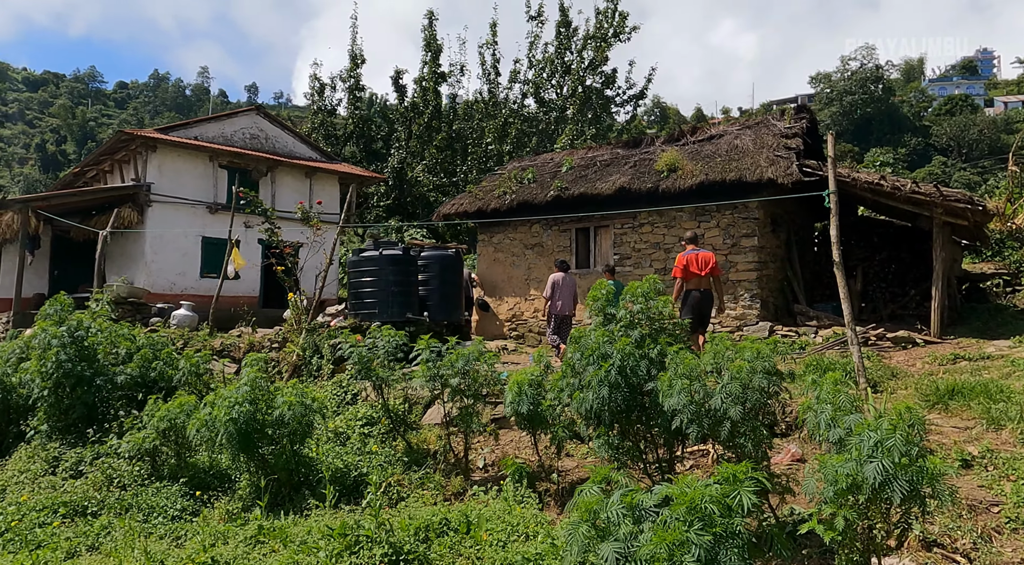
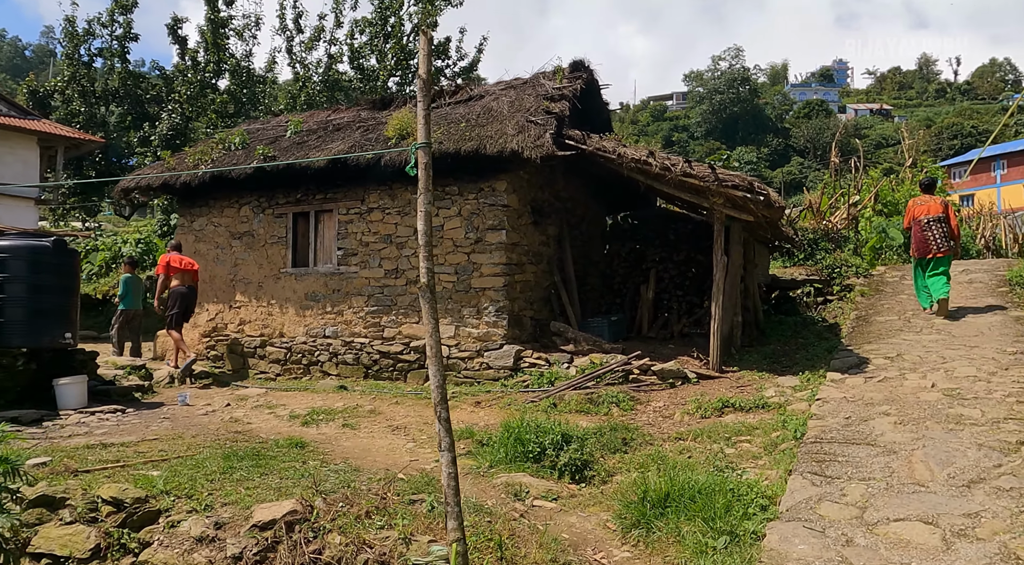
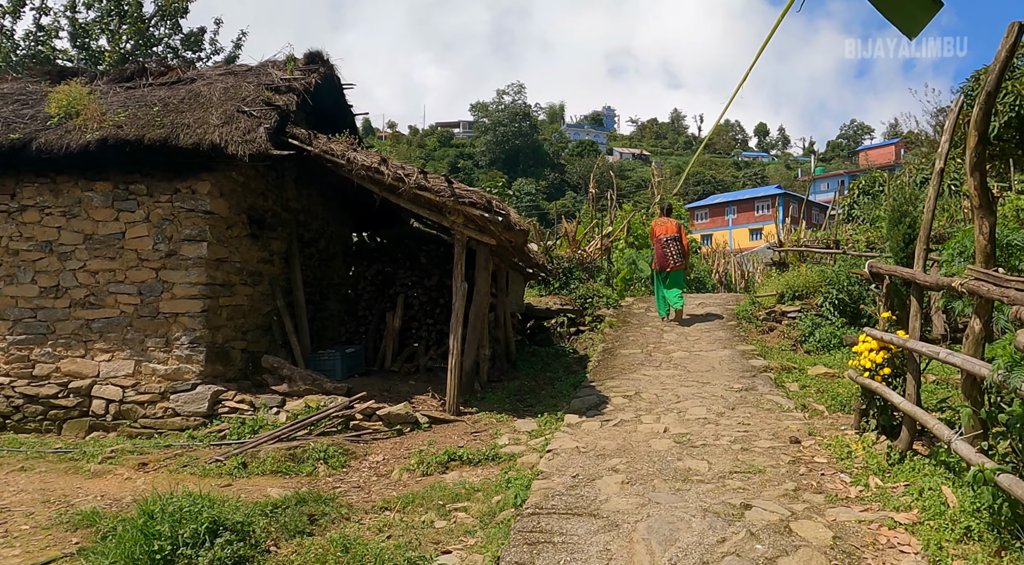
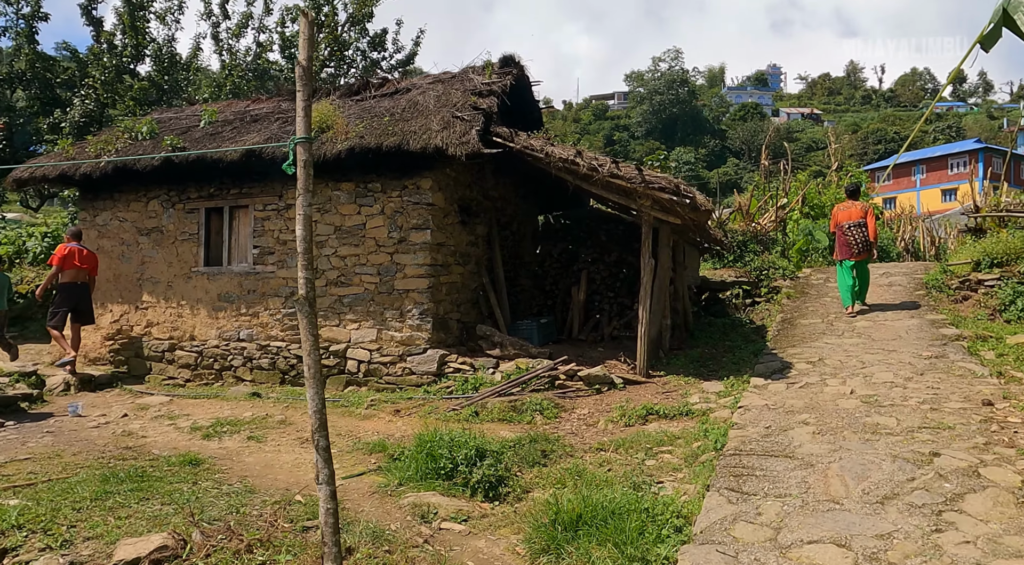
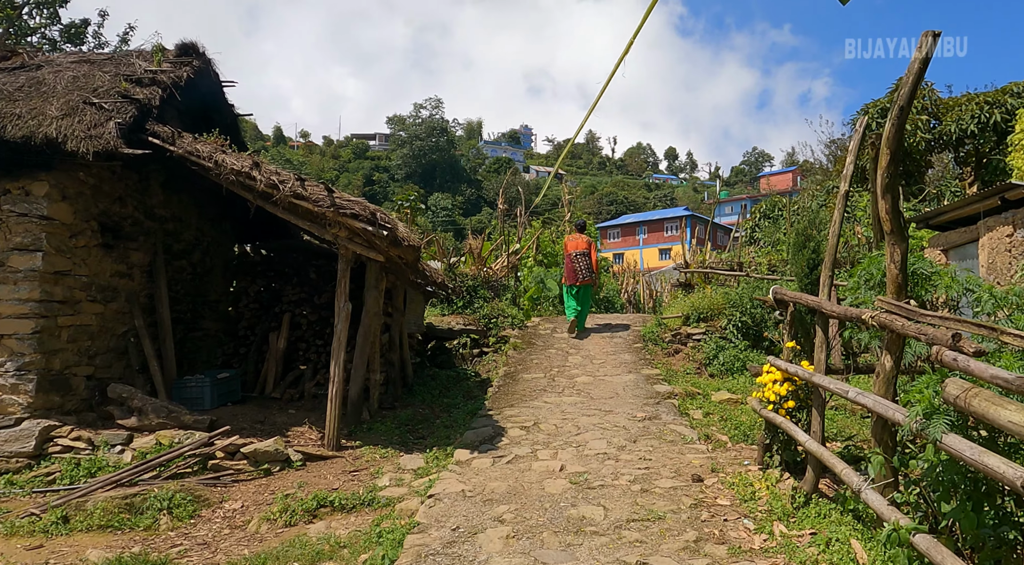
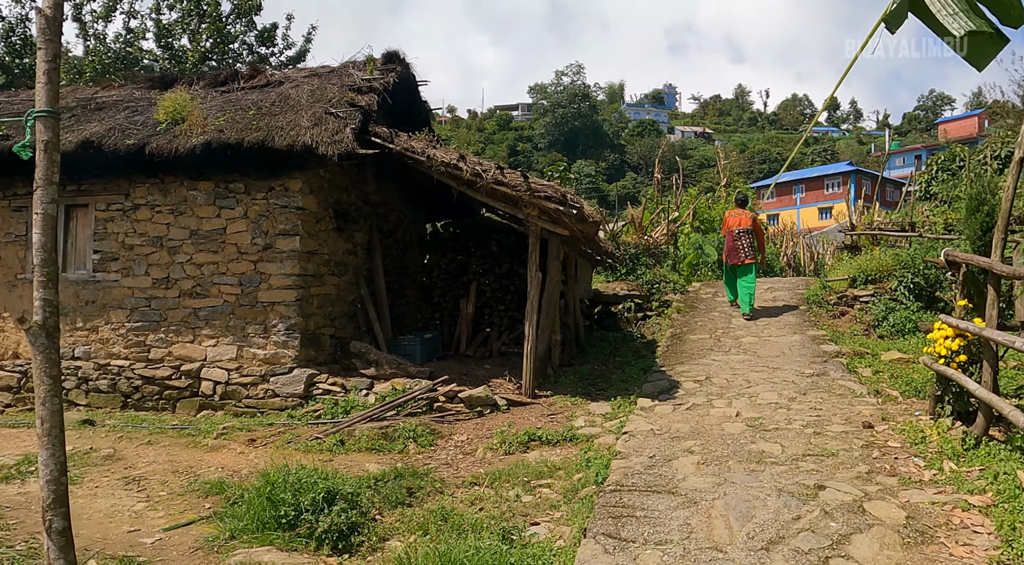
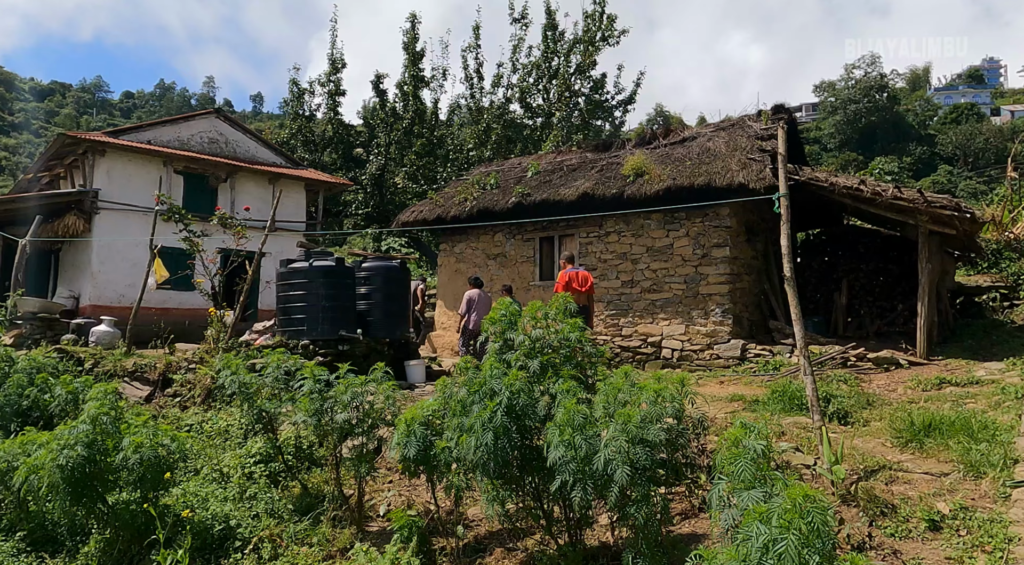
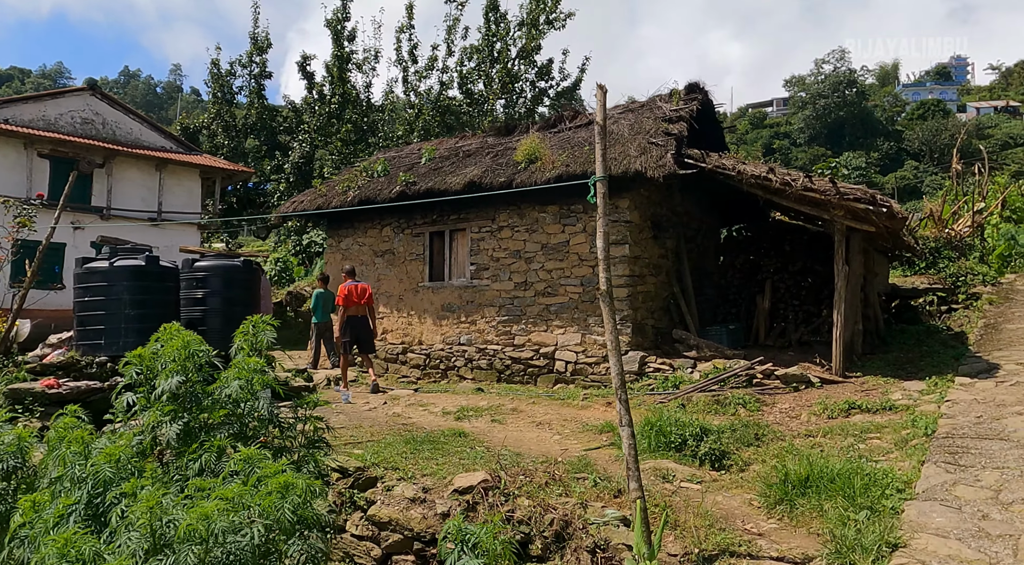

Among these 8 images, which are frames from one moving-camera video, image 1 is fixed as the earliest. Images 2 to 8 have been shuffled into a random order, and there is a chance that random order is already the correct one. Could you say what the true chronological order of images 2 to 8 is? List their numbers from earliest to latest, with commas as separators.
7, 8, 2, 4, 6, 3, 5
